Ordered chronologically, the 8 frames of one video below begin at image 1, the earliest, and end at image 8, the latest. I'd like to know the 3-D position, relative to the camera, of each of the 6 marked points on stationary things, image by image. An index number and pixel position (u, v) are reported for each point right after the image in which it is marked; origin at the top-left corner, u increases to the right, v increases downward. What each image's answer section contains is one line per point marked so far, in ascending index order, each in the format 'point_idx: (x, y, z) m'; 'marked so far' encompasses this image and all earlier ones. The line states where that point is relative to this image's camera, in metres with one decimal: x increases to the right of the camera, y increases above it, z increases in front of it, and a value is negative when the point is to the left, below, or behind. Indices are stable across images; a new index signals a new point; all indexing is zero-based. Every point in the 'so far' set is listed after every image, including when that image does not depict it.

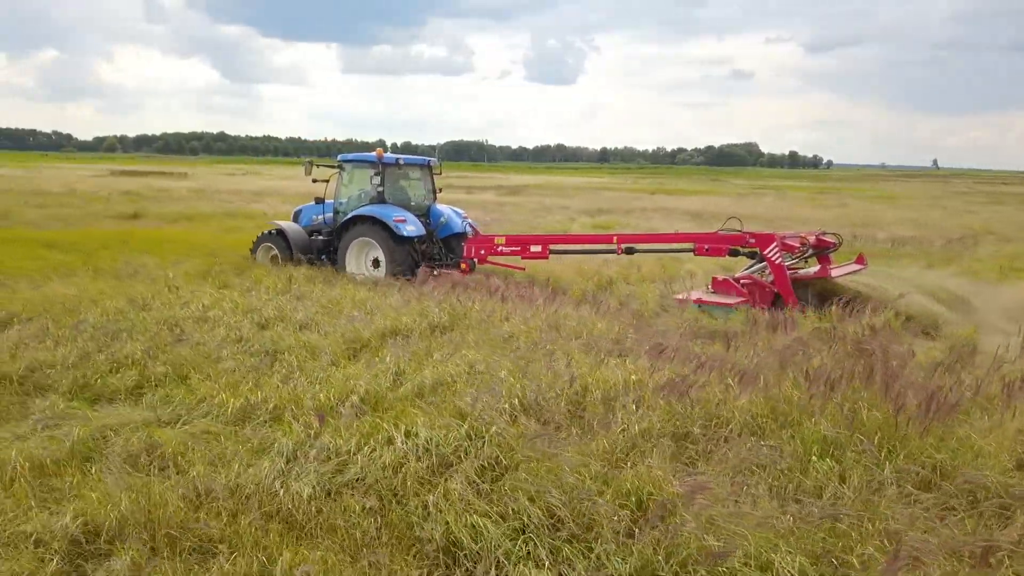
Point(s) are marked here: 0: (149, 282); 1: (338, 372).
0: (-3.9, +0.1, +8.5) m
1: (-1.1, -0.5, +5.0) m
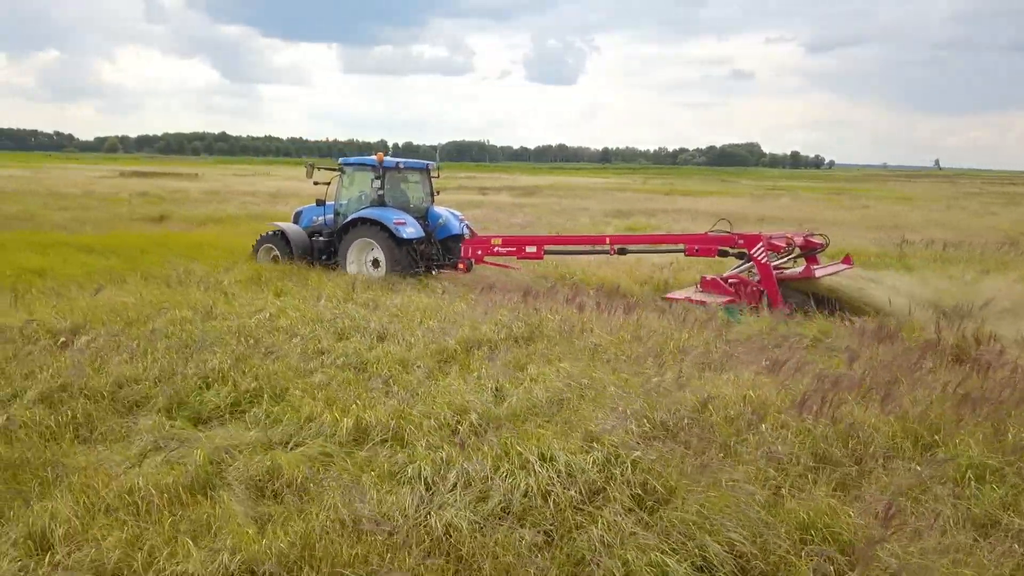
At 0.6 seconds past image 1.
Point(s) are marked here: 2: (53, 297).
0: (-3.3, 0.0, +8.3) m
1: (-0.4, -0.6, +4.8) m
2: (-4.6, -0.1, +7.7) m
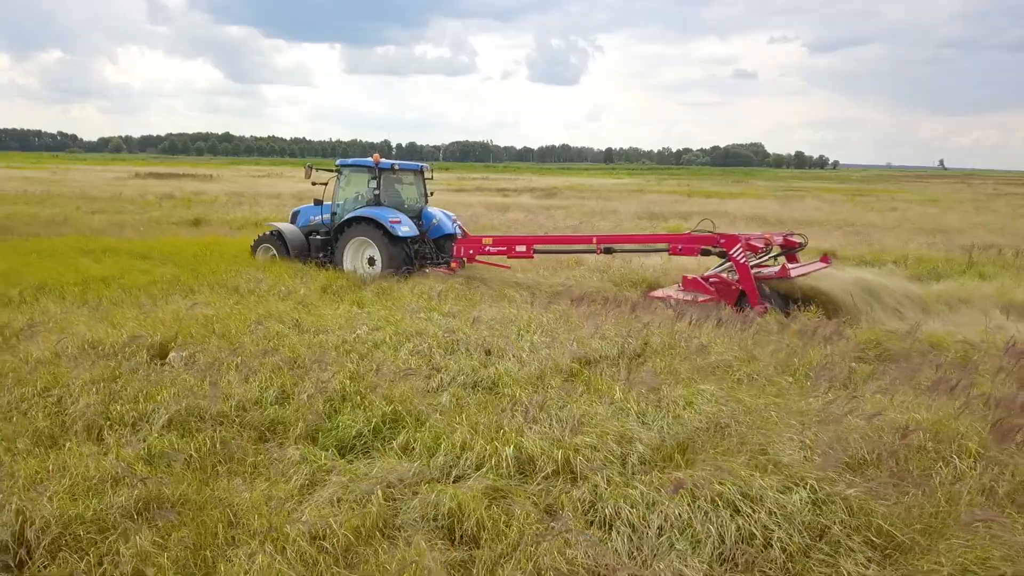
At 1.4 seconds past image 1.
0: (-2.4, -0.1, +8.0) m
1: (+0.4, -0.7, +4.6) m
2: (-3.7, -0.2, +7.4) m
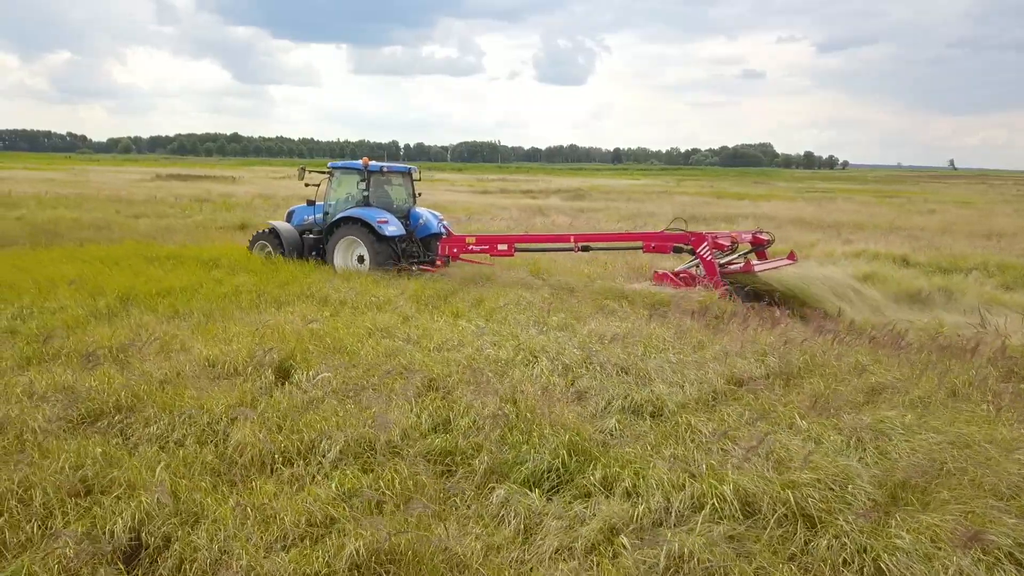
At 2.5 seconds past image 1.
0: (-1.3, -0.2, +7.8) m
1: (+1.4, -0.8, +4.3) m
2: (-2.6, -0.3, +7.2) m
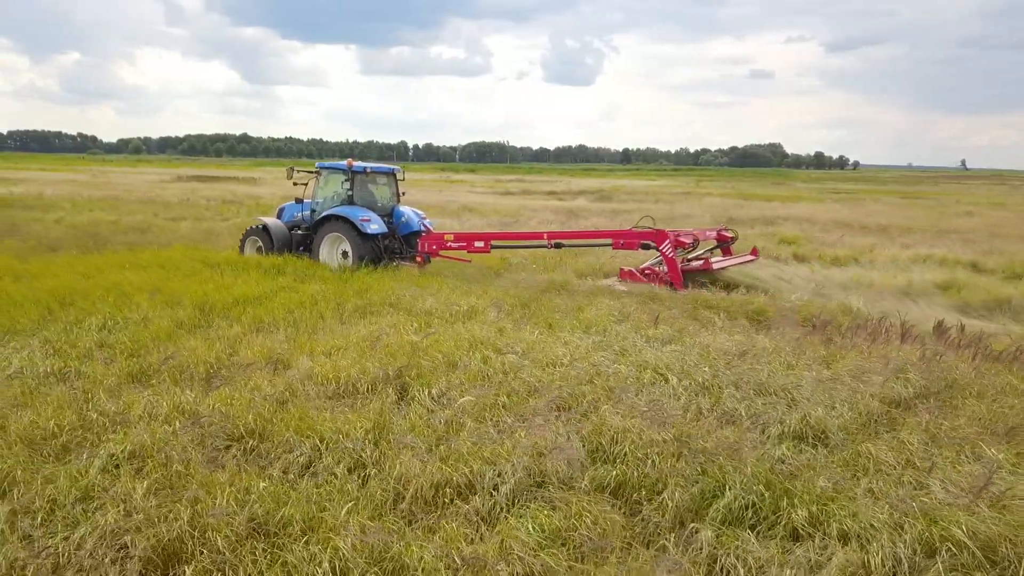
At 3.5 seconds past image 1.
0: (-0.4, -0.3, +7.5) m
1: (+2.3, -0.9, +3.9) m
2: (-1.7, -0.4, +6.9) m
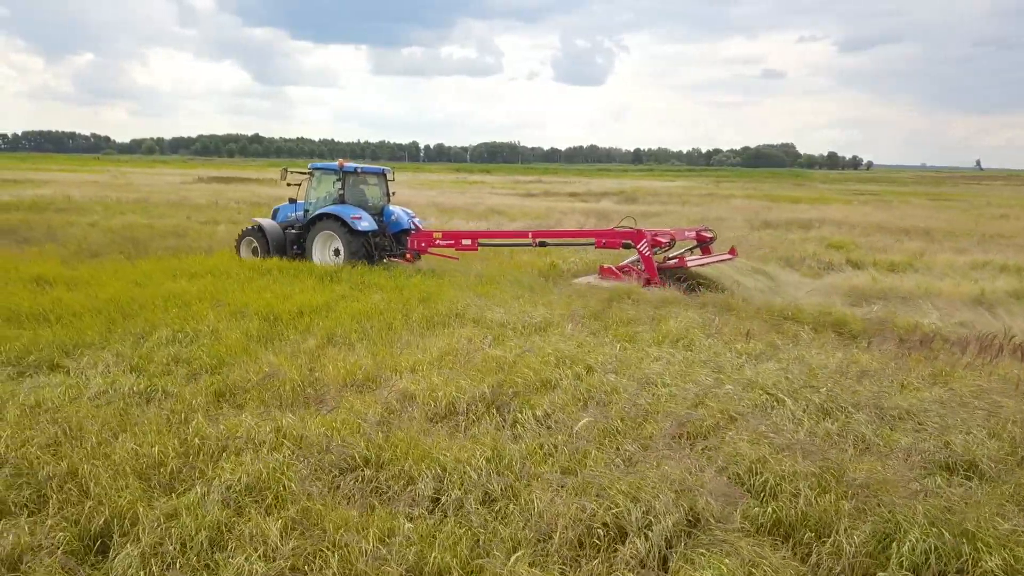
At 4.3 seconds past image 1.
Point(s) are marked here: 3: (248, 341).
0: (+0.3, -0.4, +7.2) m
1: (+3.0, -1.0, +3.6) m
2: (-1.0, -0.5, +6.7) m
3: (-2.3, -0.5, +6.8) m
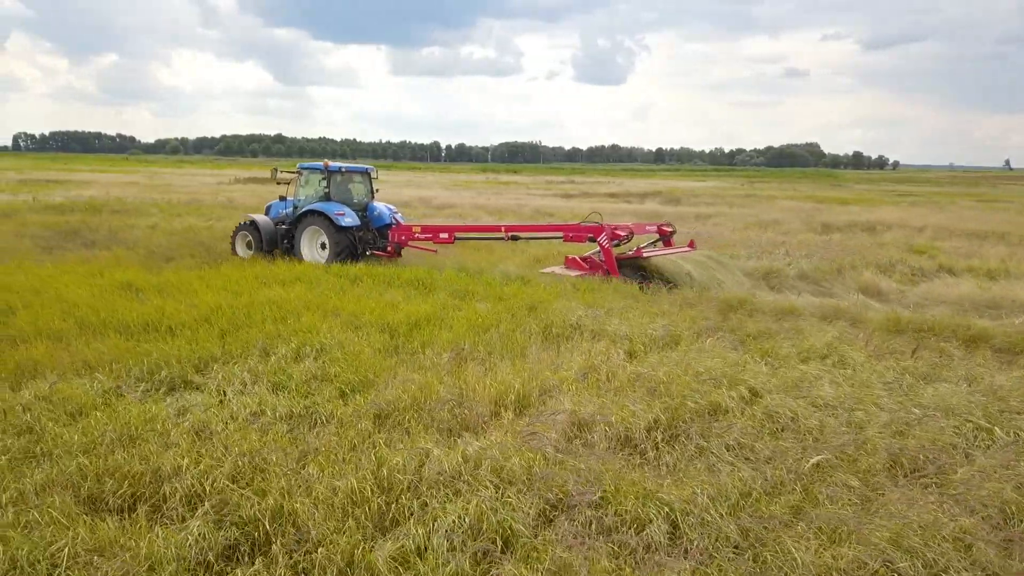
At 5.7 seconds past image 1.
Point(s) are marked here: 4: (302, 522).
0: (+1.5, -0.6, +6.8) m
1: (+4.1, -1.2, +3.2) m
2: (+0.2, -0.6, +6.3) m
3: (-1.1, -0.6, +6.5) m
4: (-0.9, -1.0, +3.5) m
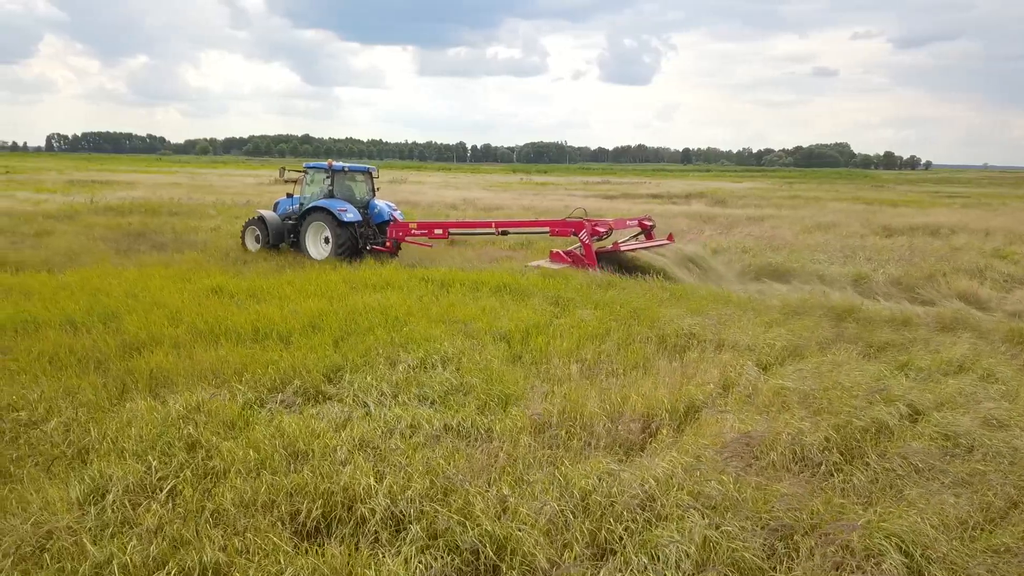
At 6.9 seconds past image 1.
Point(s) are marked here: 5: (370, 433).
0: (+2.6, -0.6, +6.6) m
1: (+5.1, -1.3, +2.9) m
2: (+1.2, -0.7, +6.1) m
3: (0.0, -0.6, +6.3) m
4: (0.0, -1.1, +3.3) m
5: (-0.9, -0.9, +4.7) m
